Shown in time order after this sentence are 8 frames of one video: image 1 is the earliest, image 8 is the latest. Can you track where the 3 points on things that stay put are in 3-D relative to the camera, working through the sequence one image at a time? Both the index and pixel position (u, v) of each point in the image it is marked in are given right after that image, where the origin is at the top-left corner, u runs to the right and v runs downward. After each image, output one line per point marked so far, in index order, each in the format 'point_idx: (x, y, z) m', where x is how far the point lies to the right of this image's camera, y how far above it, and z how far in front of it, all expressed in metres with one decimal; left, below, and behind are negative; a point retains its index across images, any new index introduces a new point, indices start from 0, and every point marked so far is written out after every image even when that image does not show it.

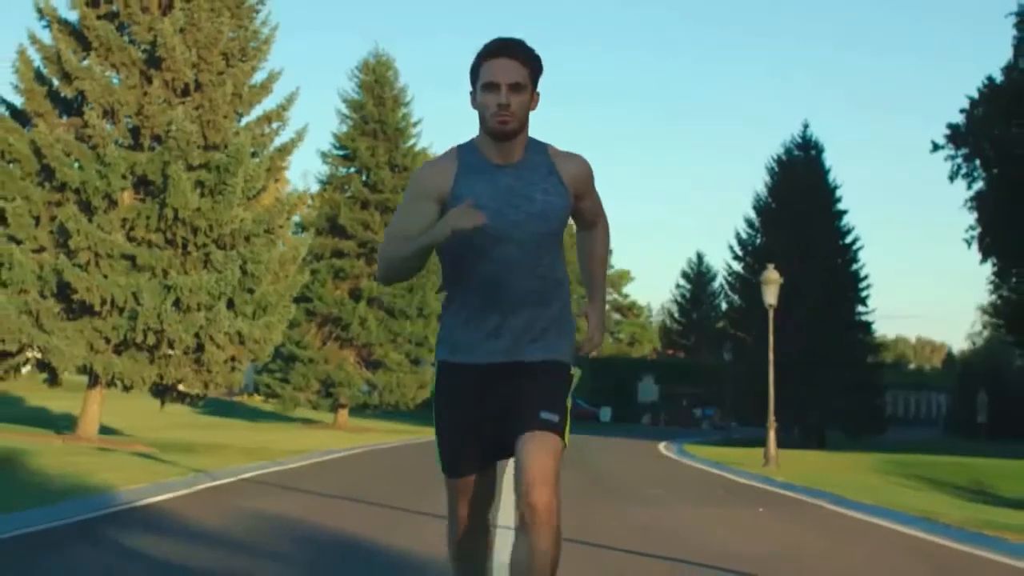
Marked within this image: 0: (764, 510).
0: (+3.2, -2.7, +16.8) m
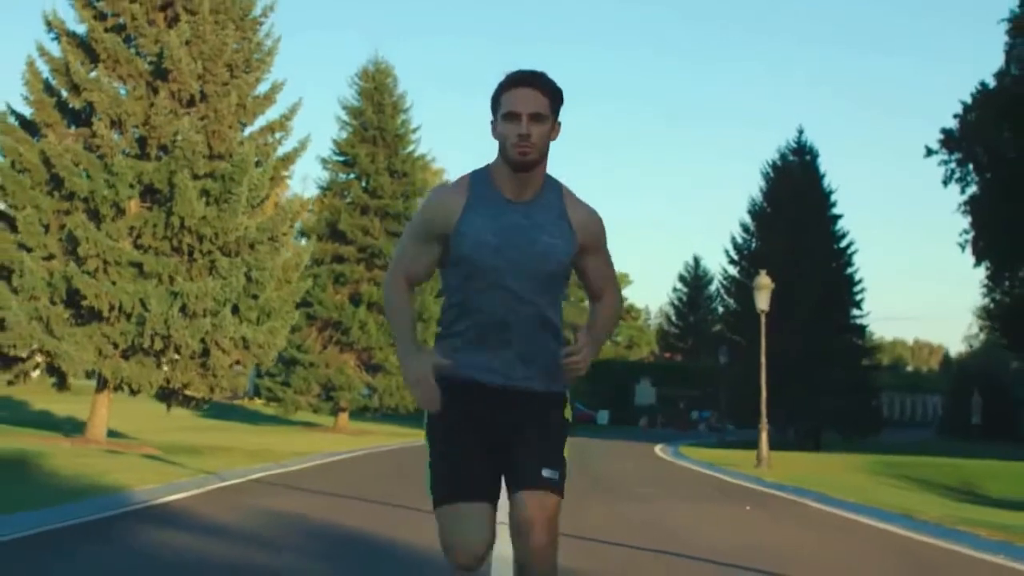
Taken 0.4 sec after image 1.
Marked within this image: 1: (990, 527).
0: (+3.1, -2.8, +17.5) m
1: (+5.1, -2.5, +14.8) m
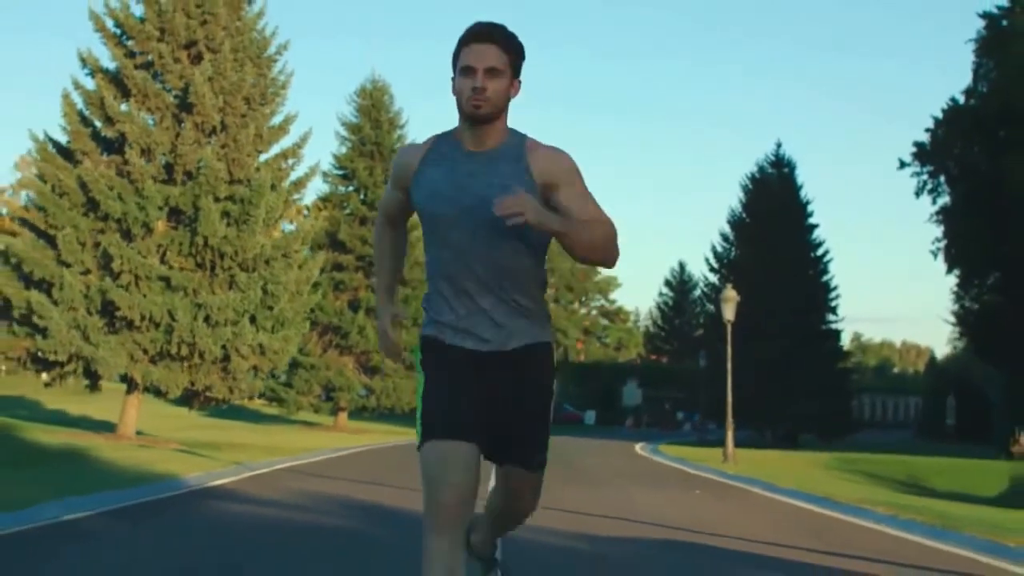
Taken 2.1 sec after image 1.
0: (+3.0, -3.1, +20.7) m
1: (+5.0, -2.8, +18.0) m
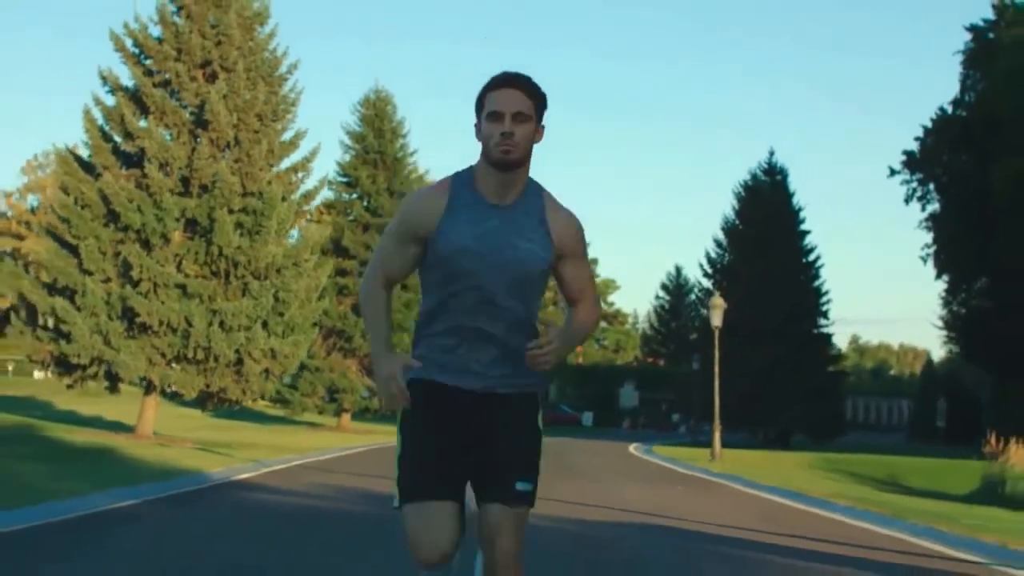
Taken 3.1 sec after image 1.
0: (+2.9, -3.2, +22.4) m
1: (+4.9, -3.0, +19.7) m
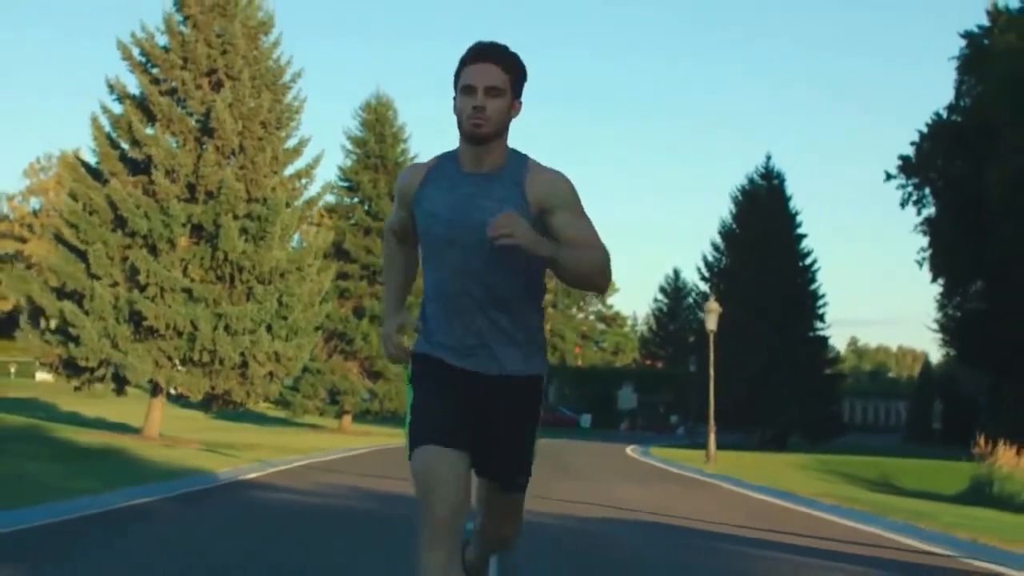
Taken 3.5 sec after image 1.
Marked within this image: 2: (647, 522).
0: (+2.9, -3.3, +23.1) m
1: (+4.9, -3.1, +20.4) m
2: (+1.6, -2.7, +15.9) m
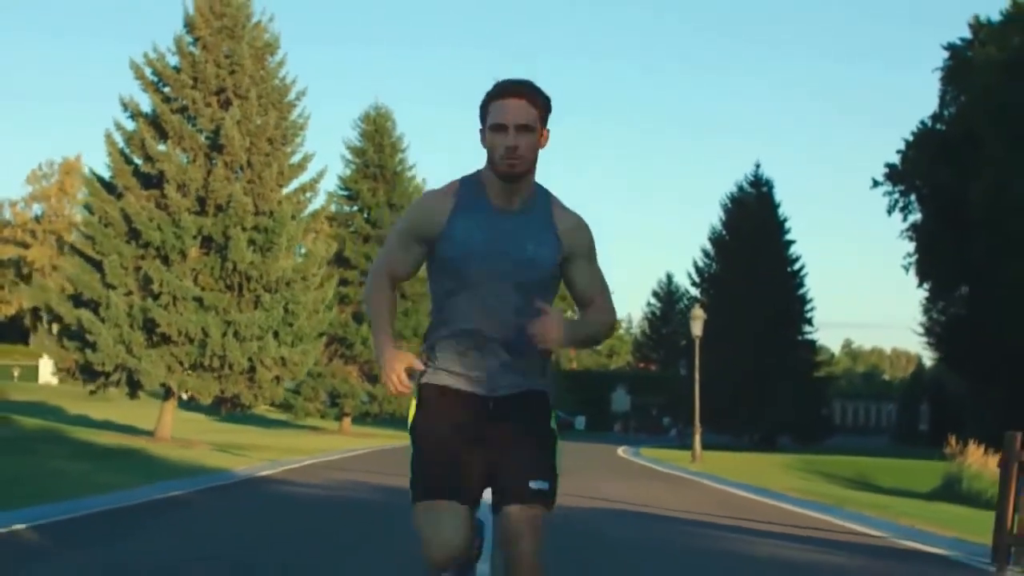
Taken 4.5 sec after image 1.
0: (+2.8, -3.5, +24.9) m
1: (+4.8, -3.3, +22.2) m
2: (+1.5, -2.9, +17.7) m
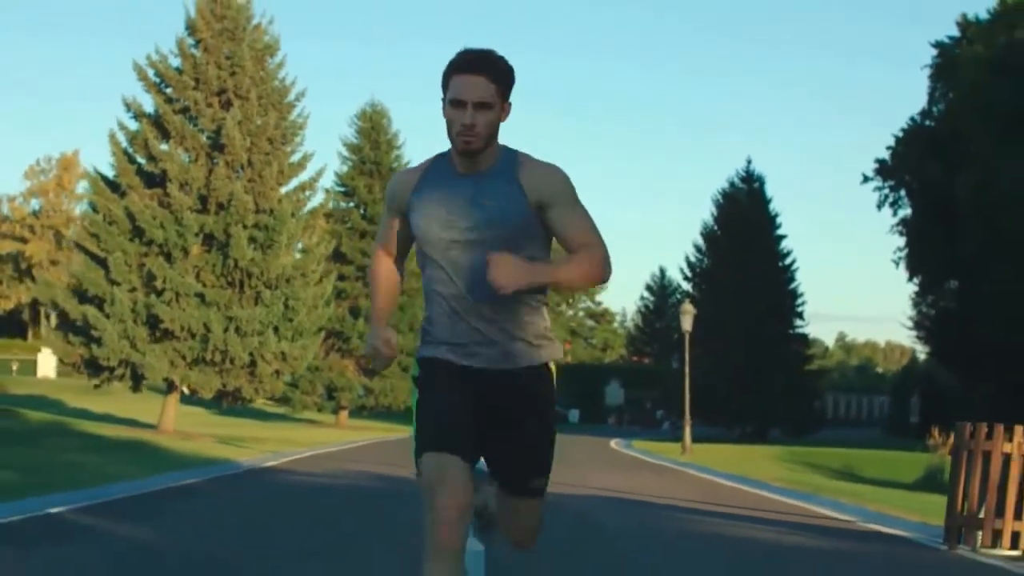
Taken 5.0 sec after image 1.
0: (+2.7, -3.5, +25.8) m
1: (+4.7, -3.2, +23.1) m
2: (+1.4, -2.8, +18.6) m
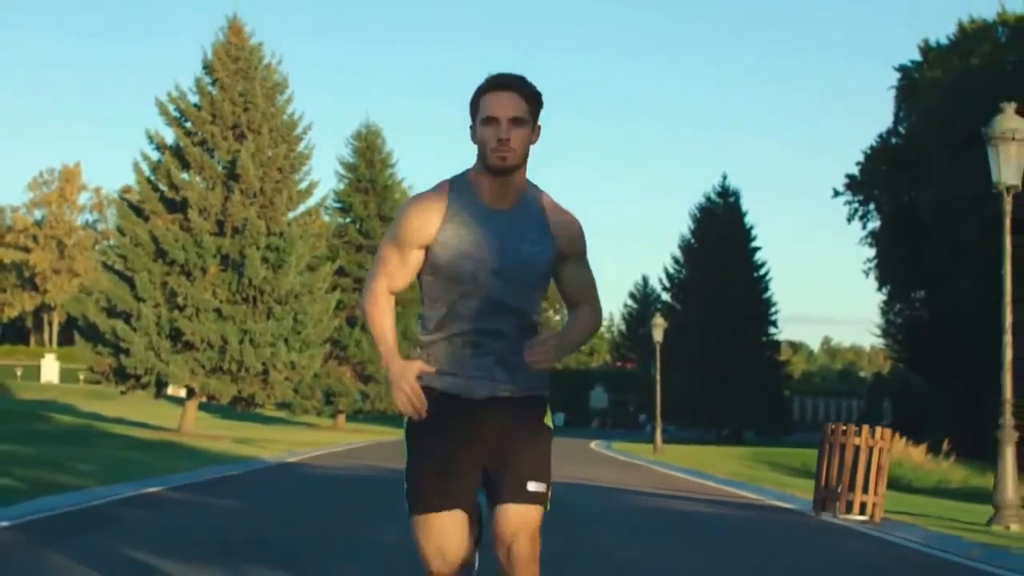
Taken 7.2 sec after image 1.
0: (+2.4, -3.9, +29.8) m
1: (+4.5, -3.6, +27.1) m
2: (+1.2, -3.2, +22.6) m
